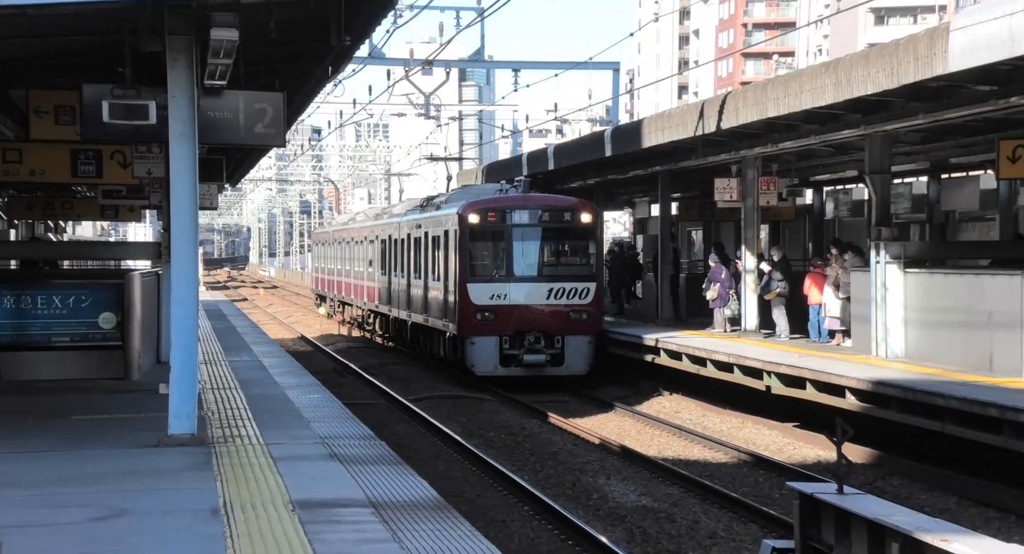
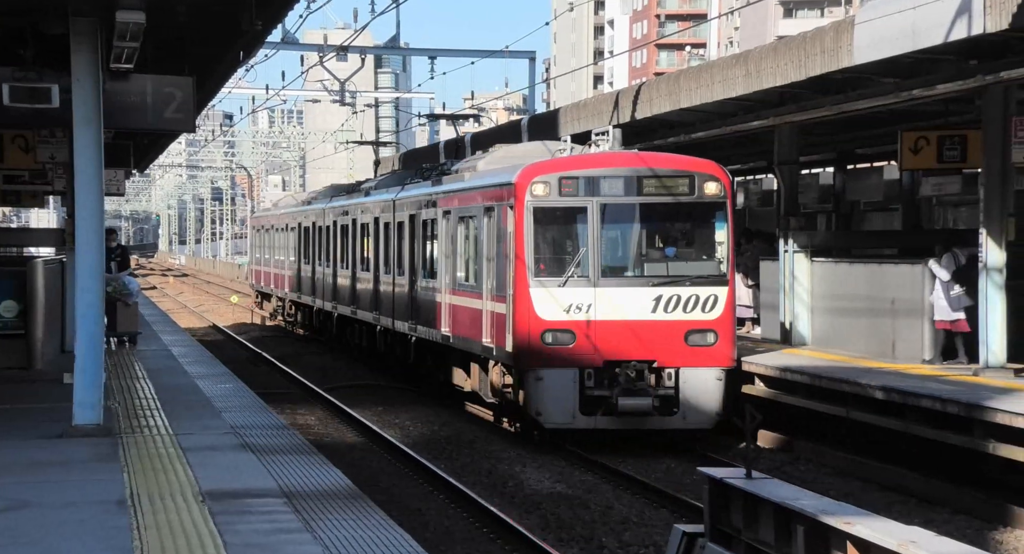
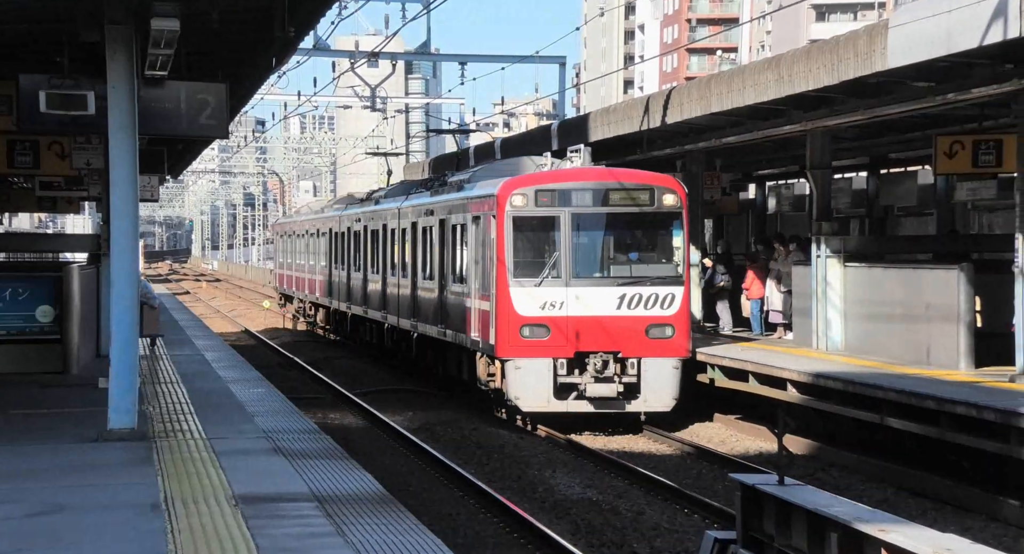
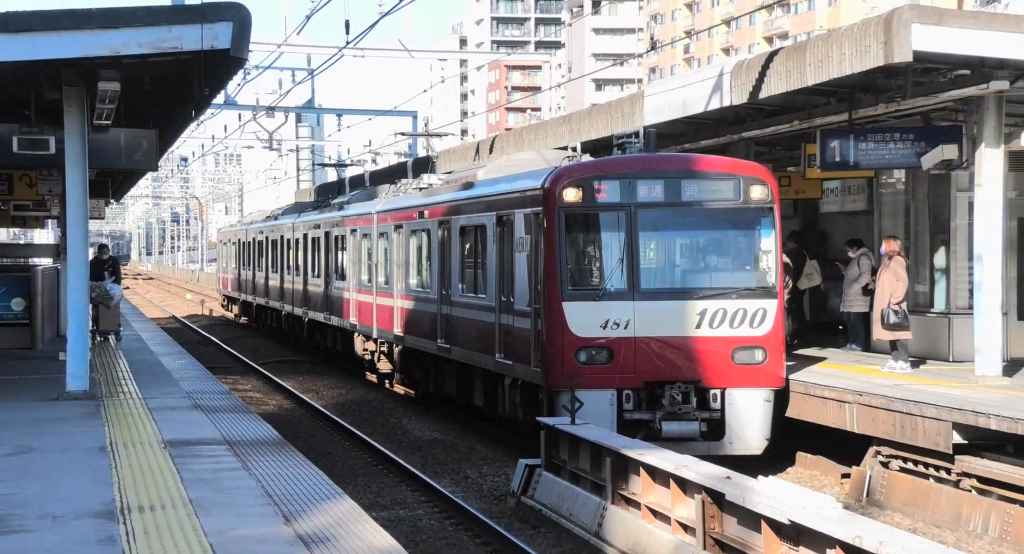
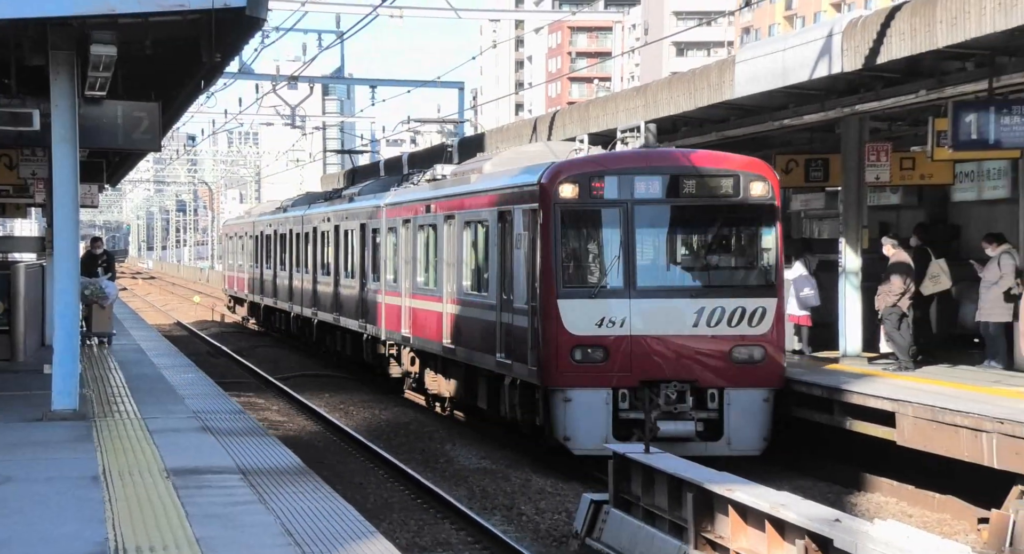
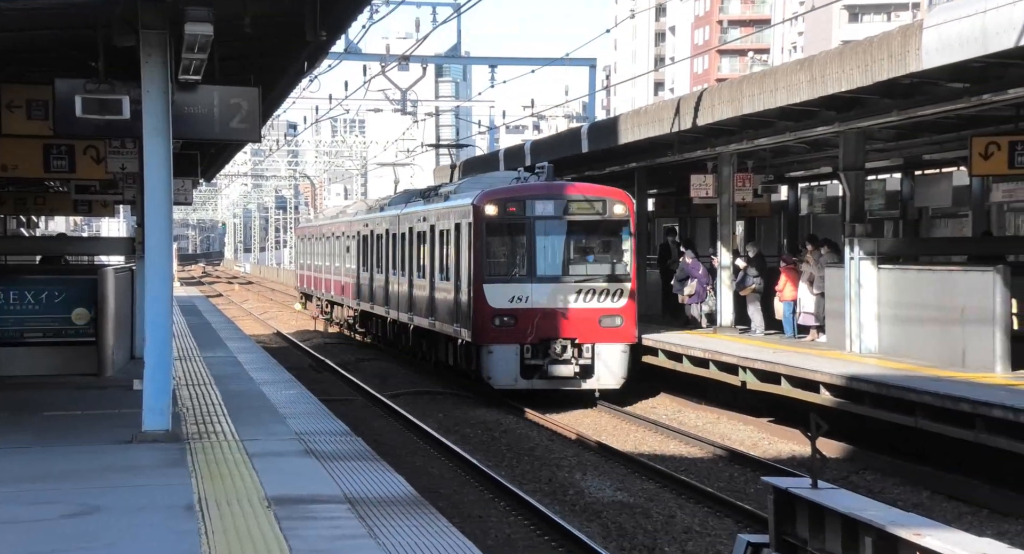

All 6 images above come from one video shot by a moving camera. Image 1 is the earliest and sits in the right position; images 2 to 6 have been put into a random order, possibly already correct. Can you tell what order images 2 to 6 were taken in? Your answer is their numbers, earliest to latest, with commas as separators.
6, 3, 2, 5, 4
